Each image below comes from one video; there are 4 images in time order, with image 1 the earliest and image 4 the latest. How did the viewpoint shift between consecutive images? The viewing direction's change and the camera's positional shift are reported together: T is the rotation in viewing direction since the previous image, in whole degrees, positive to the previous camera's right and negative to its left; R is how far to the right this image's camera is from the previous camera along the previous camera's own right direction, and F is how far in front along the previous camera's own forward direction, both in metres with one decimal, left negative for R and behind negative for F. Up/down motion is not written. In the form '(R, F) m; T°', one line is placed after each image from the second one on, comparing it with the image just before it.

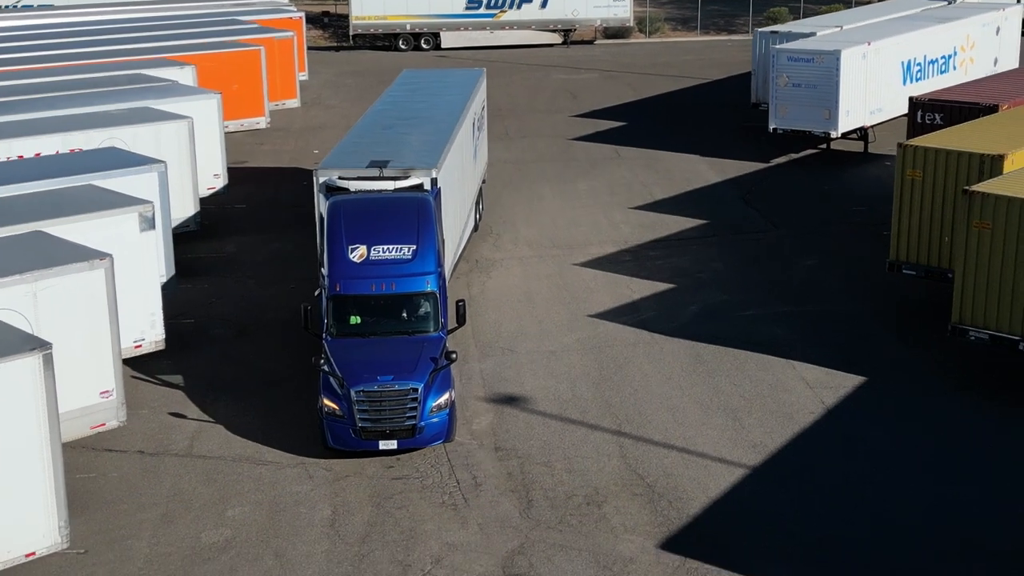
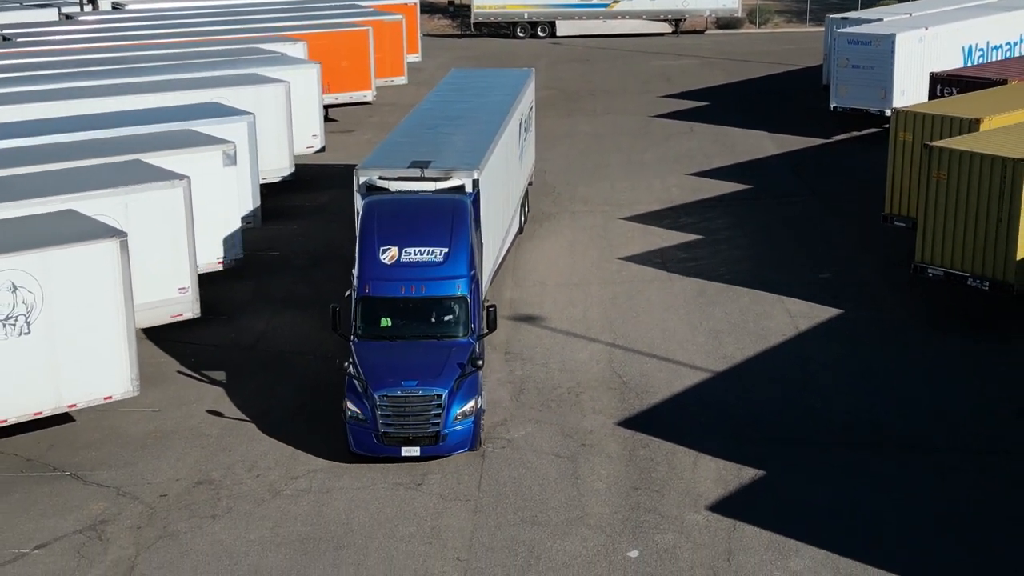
(+2.2, -3.4) m; -6°
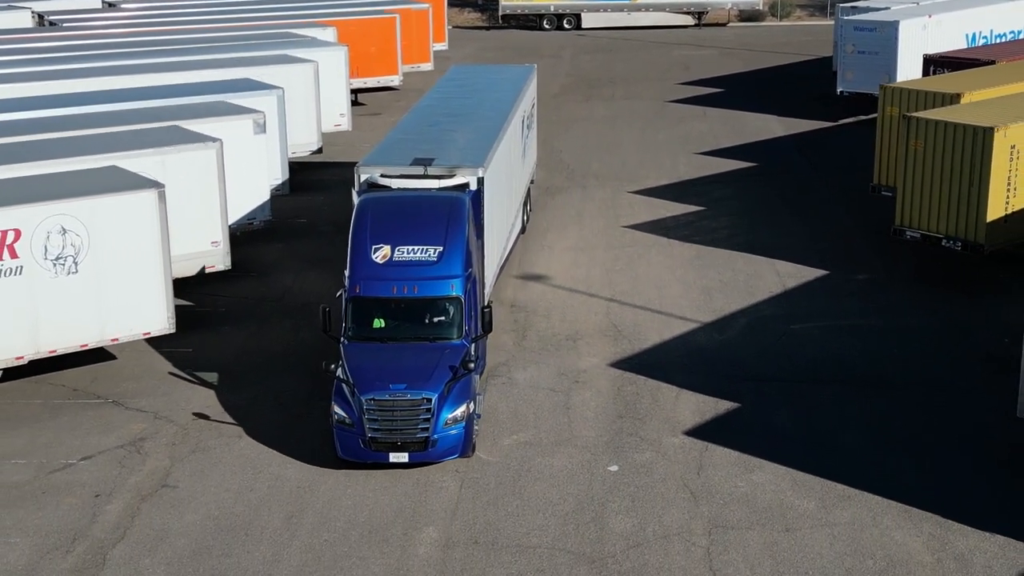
(+0.5, -1.8) m; -1°
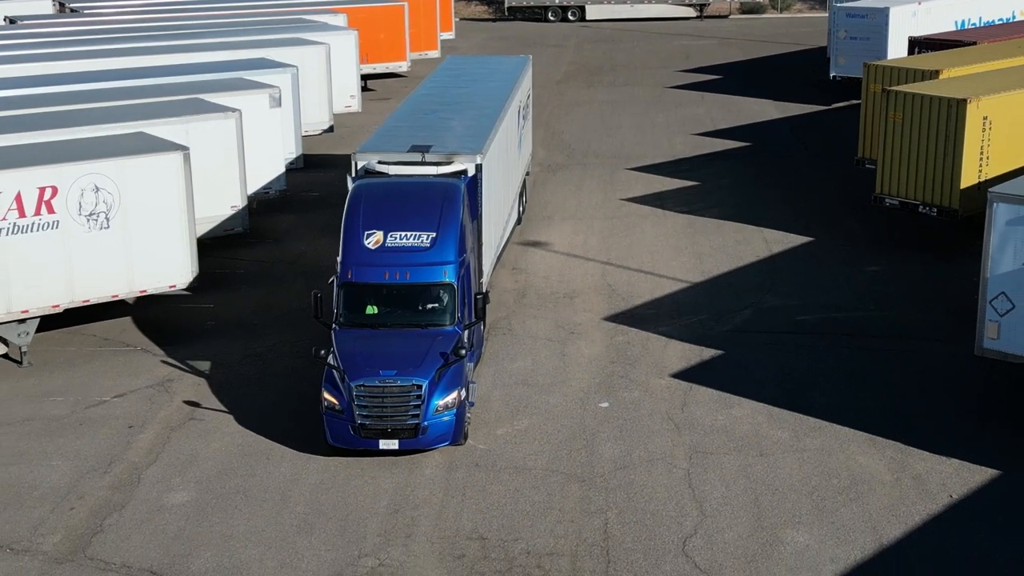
(+0.1, -1.5) m; 0°
